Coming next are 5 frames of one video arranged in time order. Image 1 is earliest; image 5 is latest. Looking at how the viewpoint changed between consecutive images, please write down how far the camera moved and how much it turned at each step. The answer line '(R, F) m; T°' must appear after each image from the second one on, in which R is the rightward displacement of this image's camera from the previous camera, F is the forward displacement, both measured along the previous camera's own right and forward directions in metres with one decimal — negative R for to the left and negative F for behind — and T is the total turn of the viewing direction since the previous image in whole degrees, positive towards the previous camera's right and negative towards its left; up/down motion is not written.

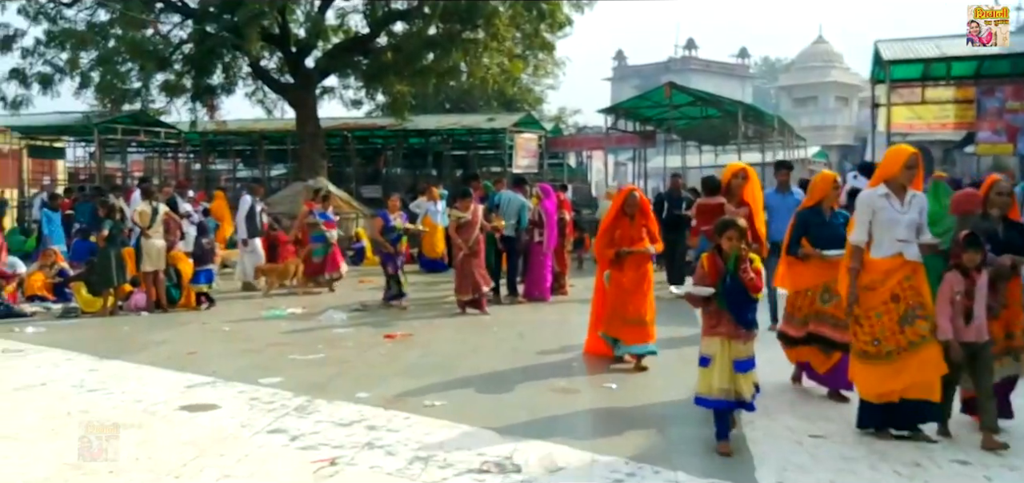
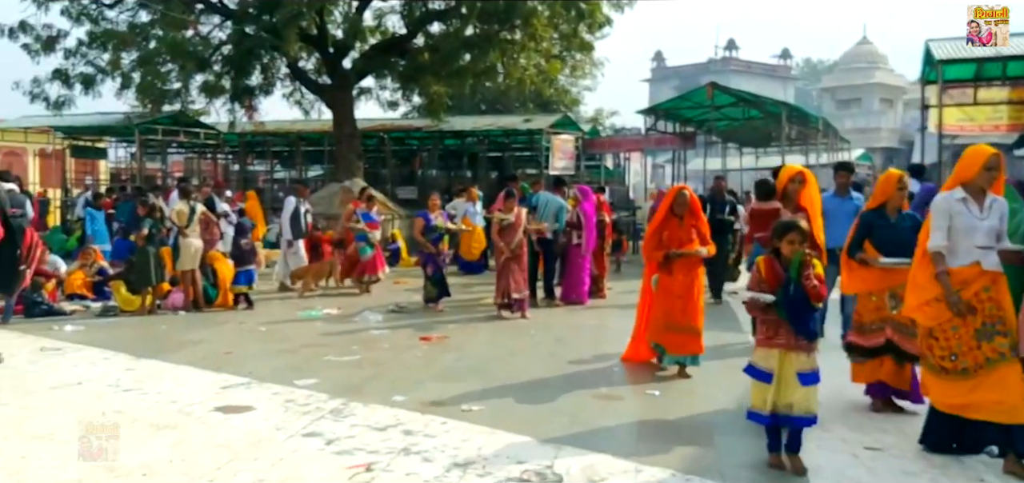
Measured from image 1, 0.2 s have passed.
(0.0, +0.2) m; -2°
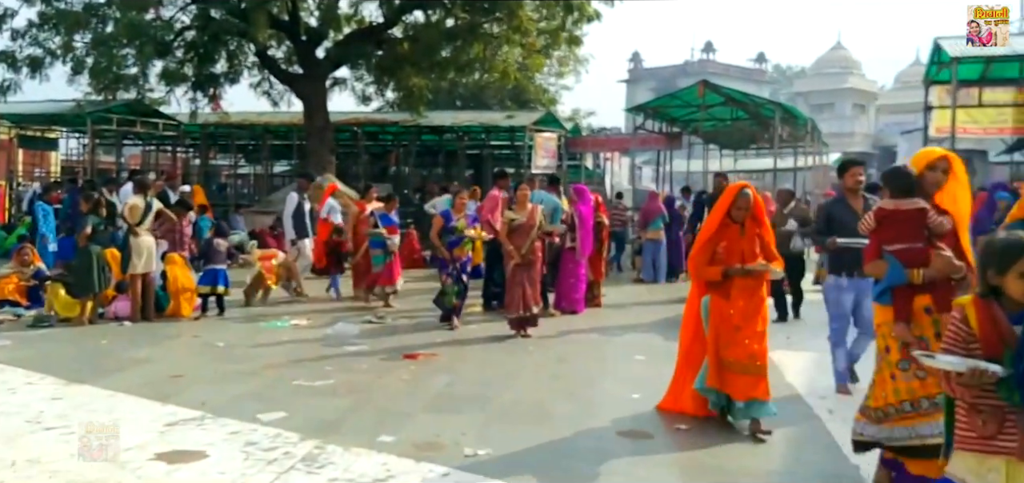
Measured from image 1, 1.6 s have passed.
(-0.3, +1.0) m; +2°
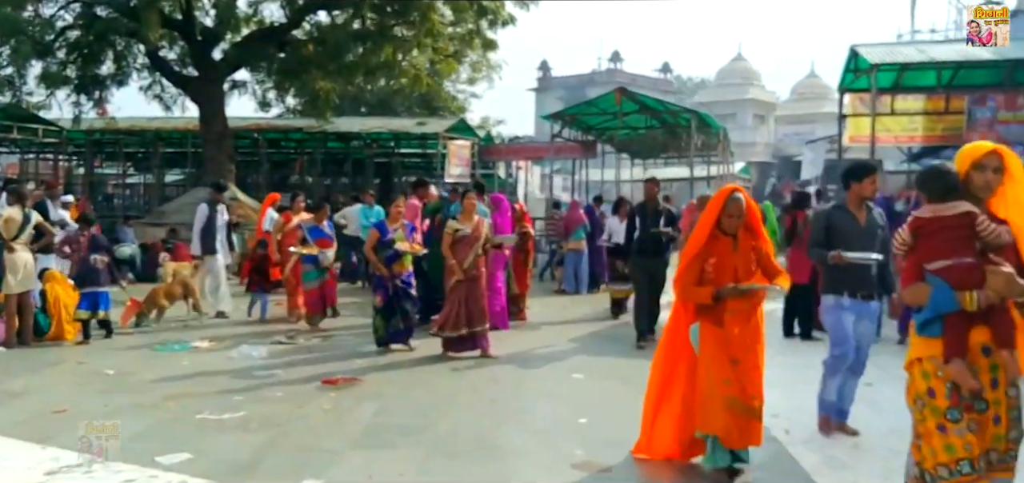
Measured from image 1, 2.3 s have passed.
(-0.2, +0.6) m; +6°
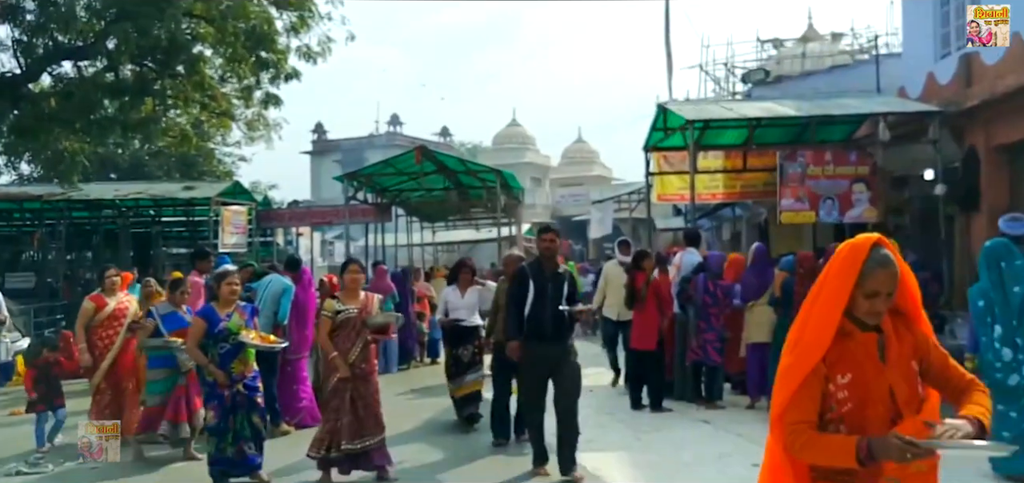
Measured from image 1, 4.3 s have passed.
(-0.4, +1.4) m; +15°
